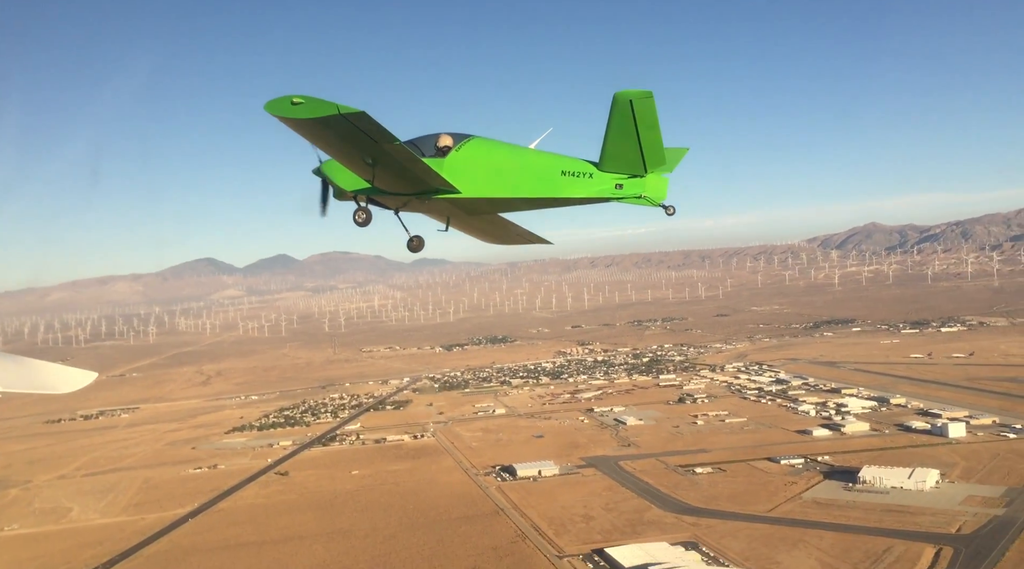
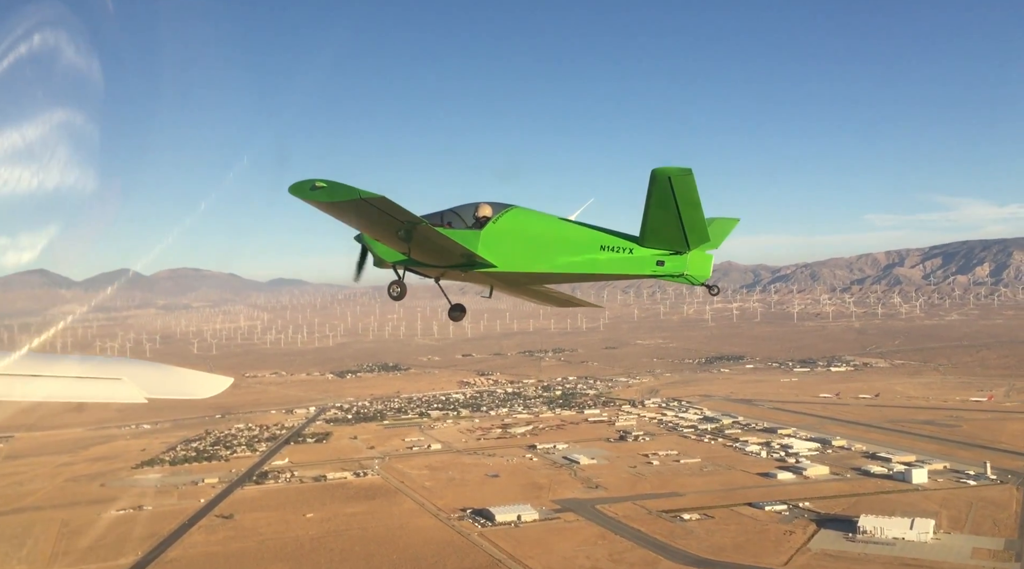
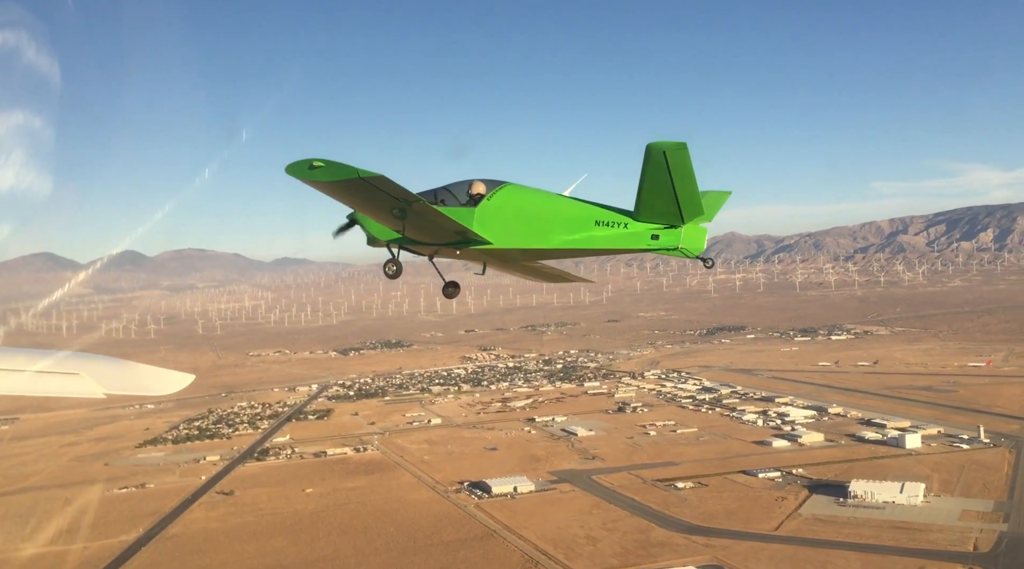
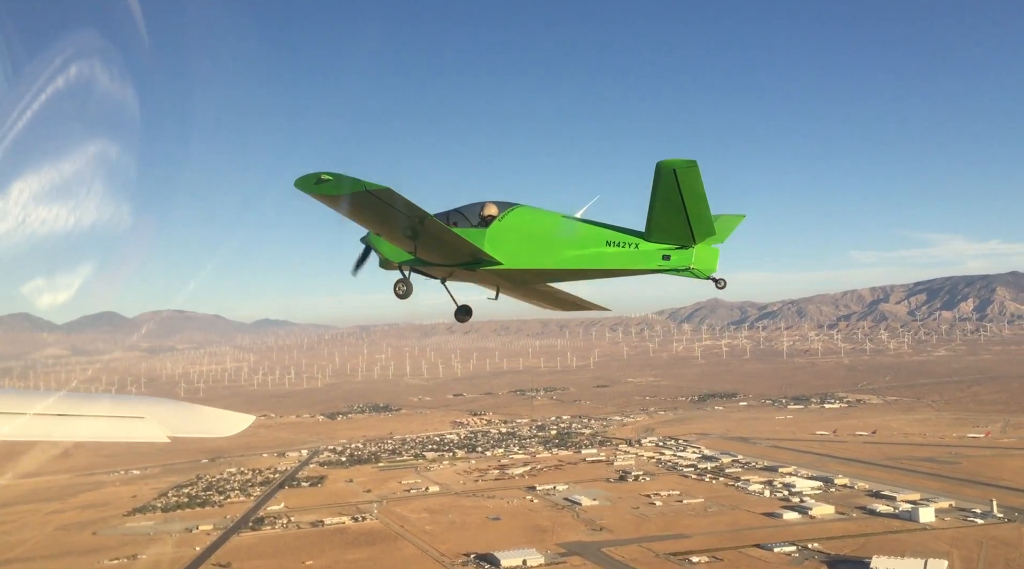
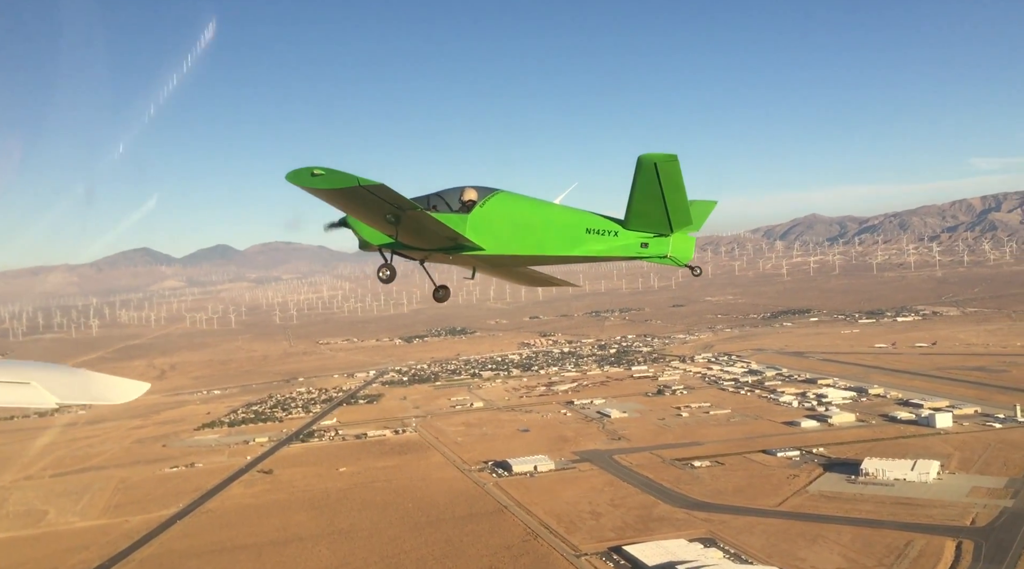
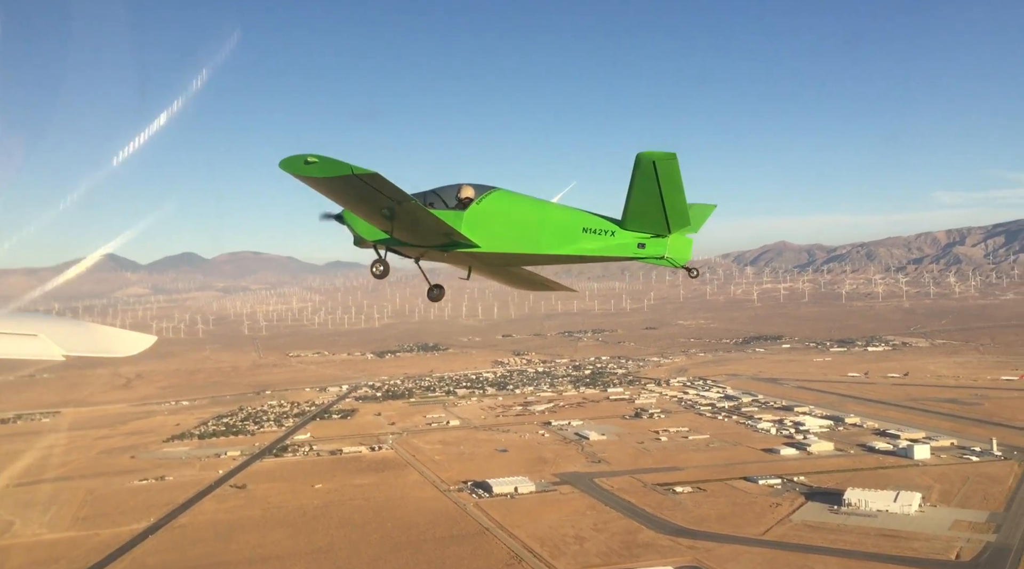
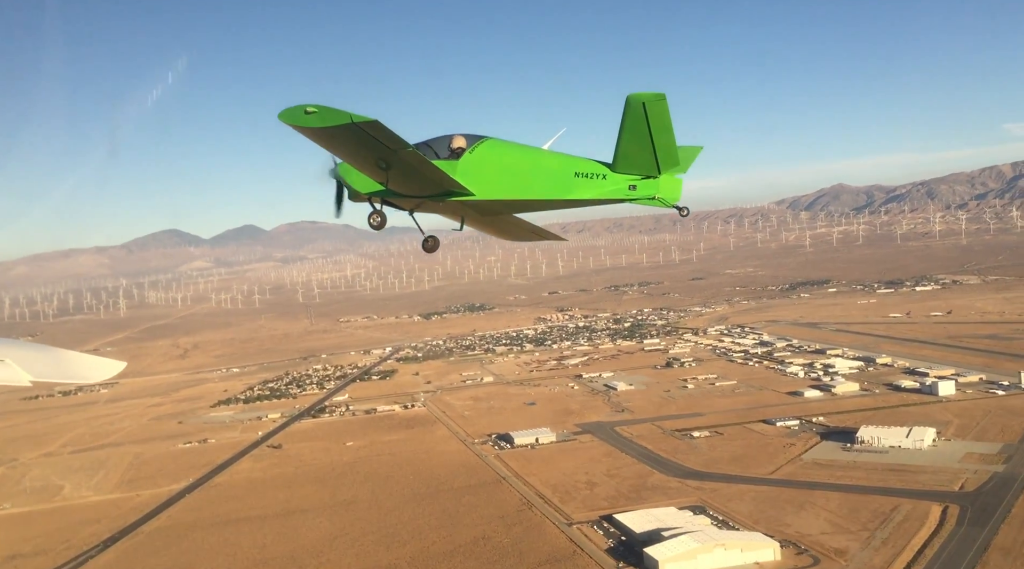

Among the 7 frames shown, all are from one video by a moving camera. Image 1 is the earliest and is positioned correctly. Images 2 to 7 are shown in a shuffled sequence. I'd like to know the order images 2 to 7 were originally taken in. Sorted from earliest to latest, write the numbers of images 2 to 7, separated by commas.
7, 5, 6, 3, 2, 4
